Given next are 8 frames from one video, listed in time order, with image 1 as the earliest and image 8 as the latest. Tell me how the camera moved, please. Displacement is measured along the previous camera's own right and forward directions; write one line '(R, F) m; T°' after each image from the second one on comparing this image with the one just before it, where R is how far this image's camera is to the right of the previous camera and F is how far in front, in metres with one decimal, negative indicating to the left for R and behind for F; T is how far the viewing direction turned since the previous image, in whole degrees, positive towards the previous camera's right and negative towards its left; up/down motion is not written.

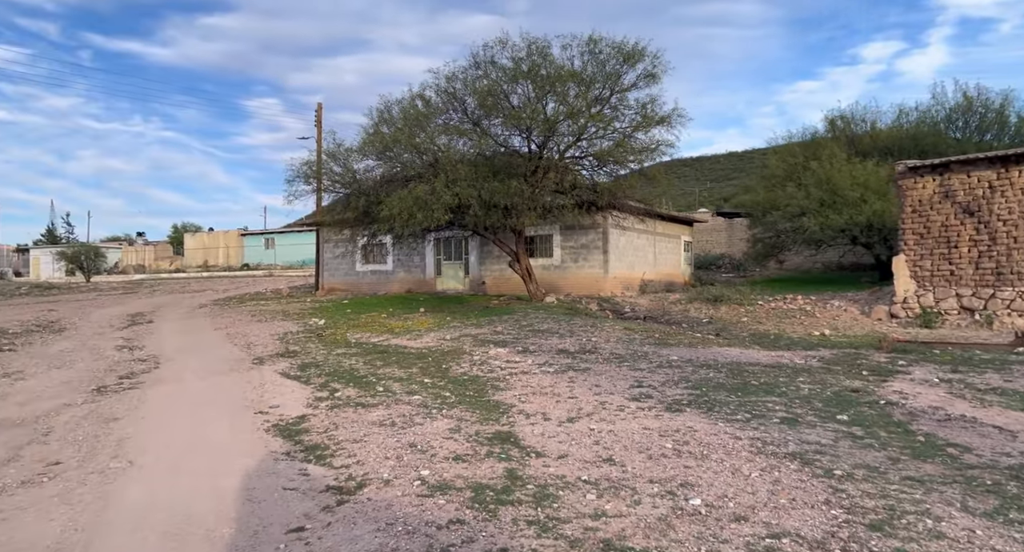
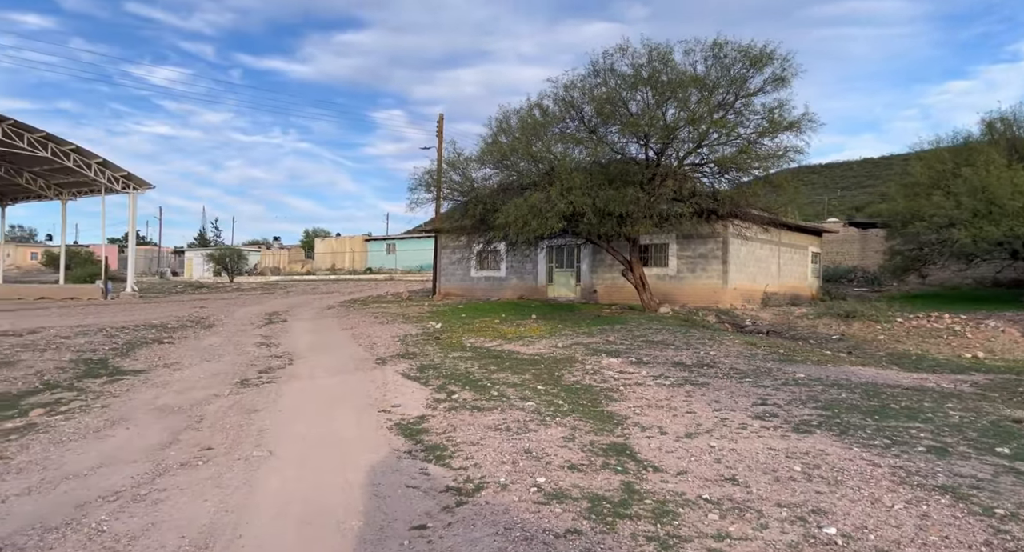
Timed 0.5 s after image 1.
(-0.1, 0.0) m; -9°
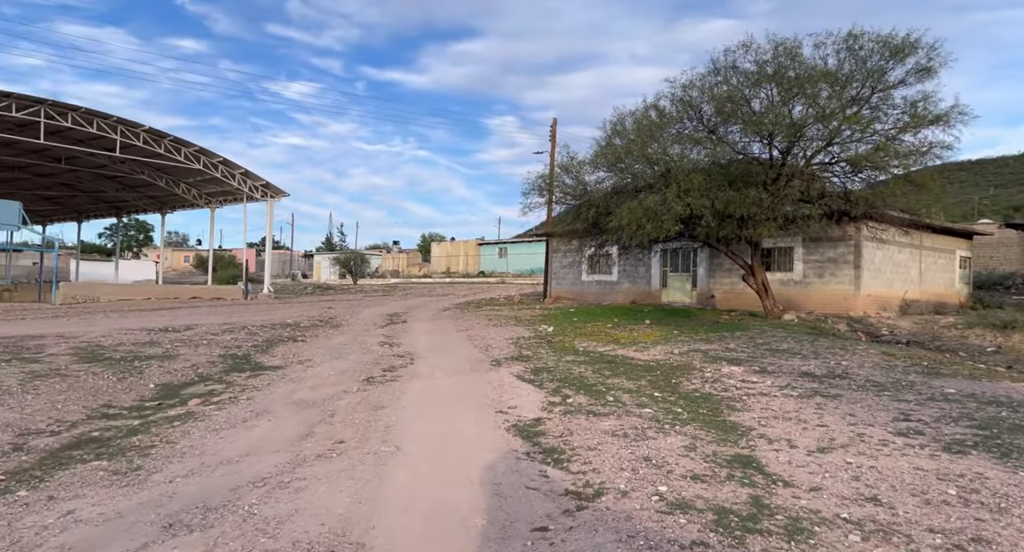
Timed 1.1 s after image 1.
(-0.1, 0.0) m; -9°
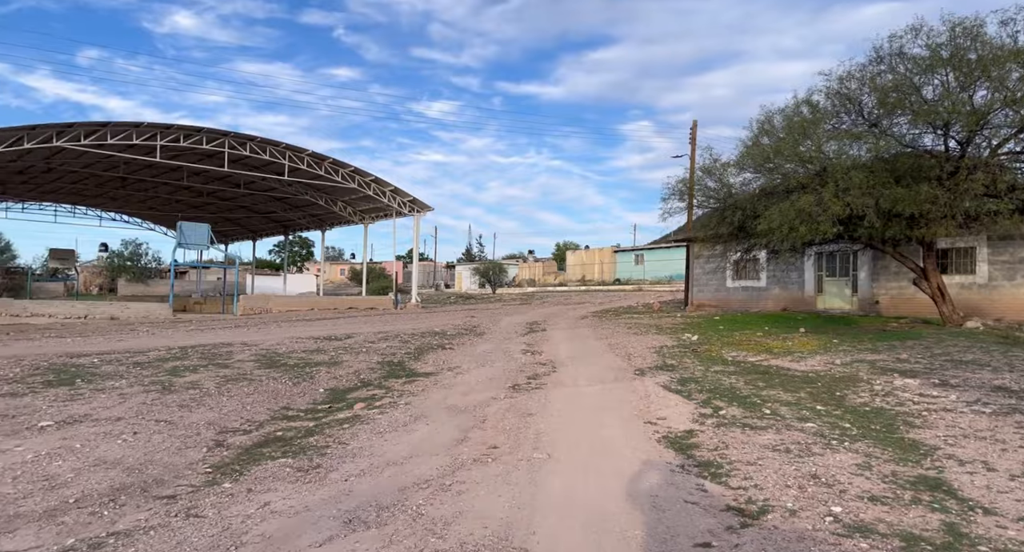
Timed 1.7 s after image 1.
(-0.2, 0.0) m; -11°
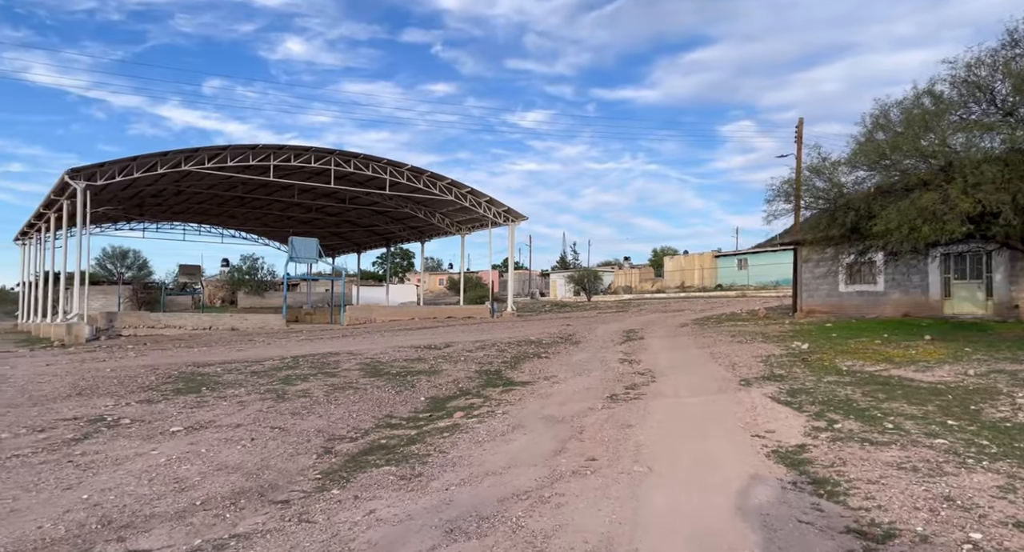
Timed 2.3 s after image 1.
(0.0, 0.0) m; -8°
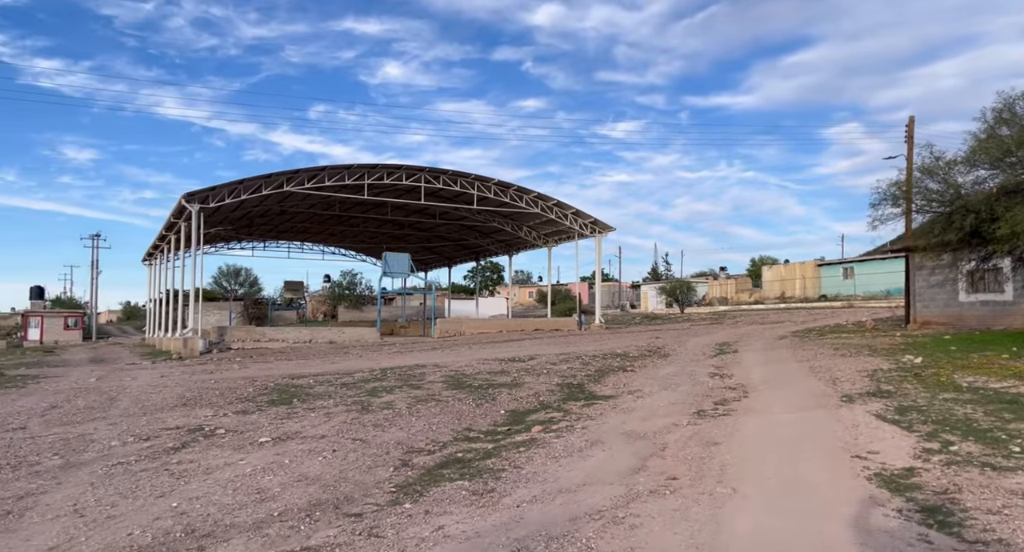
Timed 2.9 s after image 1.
(+0.2, +0.1) m; -8°
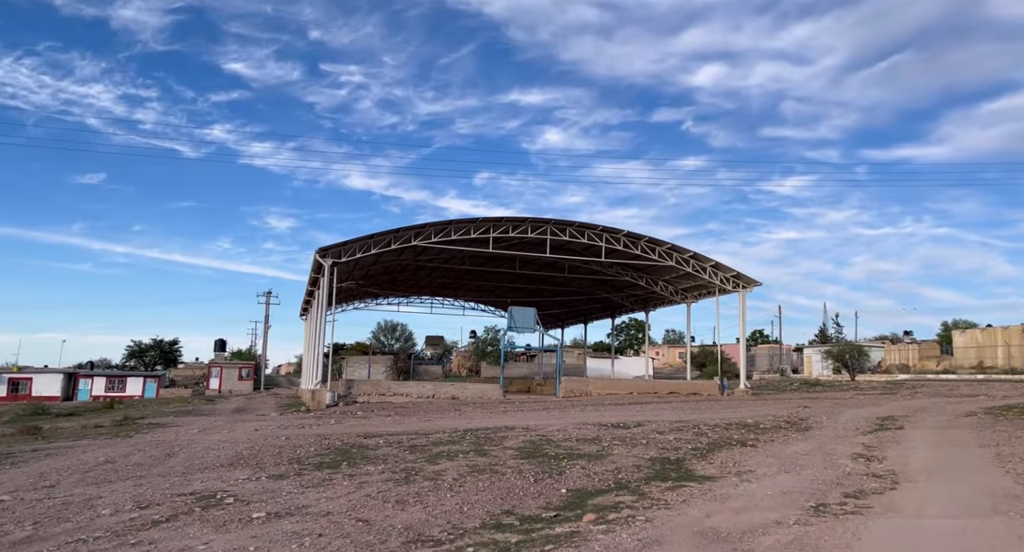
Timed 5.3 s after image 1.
(+1.3, +1.5) m; -13°
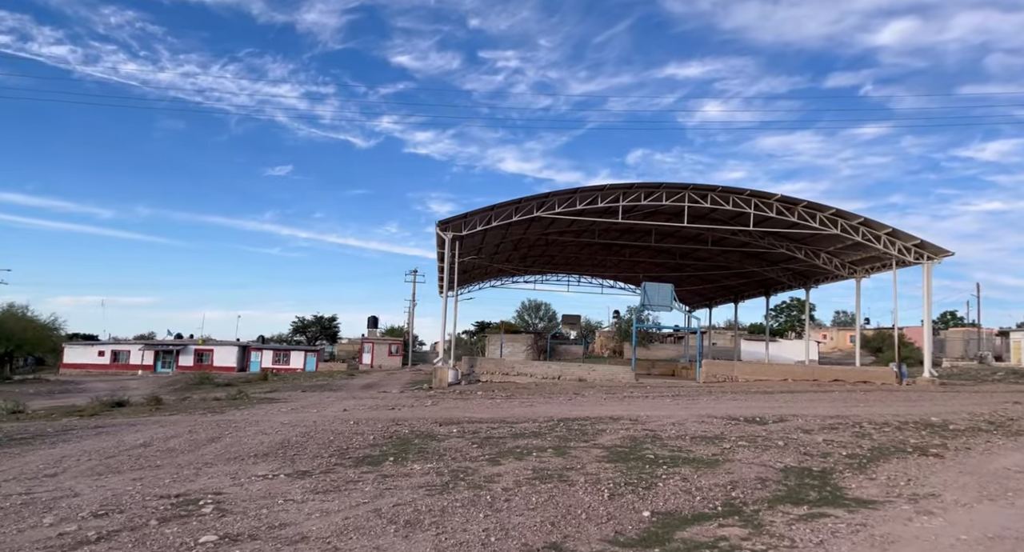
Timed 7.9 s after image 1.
(+0.9, +2.3) m; -13°
